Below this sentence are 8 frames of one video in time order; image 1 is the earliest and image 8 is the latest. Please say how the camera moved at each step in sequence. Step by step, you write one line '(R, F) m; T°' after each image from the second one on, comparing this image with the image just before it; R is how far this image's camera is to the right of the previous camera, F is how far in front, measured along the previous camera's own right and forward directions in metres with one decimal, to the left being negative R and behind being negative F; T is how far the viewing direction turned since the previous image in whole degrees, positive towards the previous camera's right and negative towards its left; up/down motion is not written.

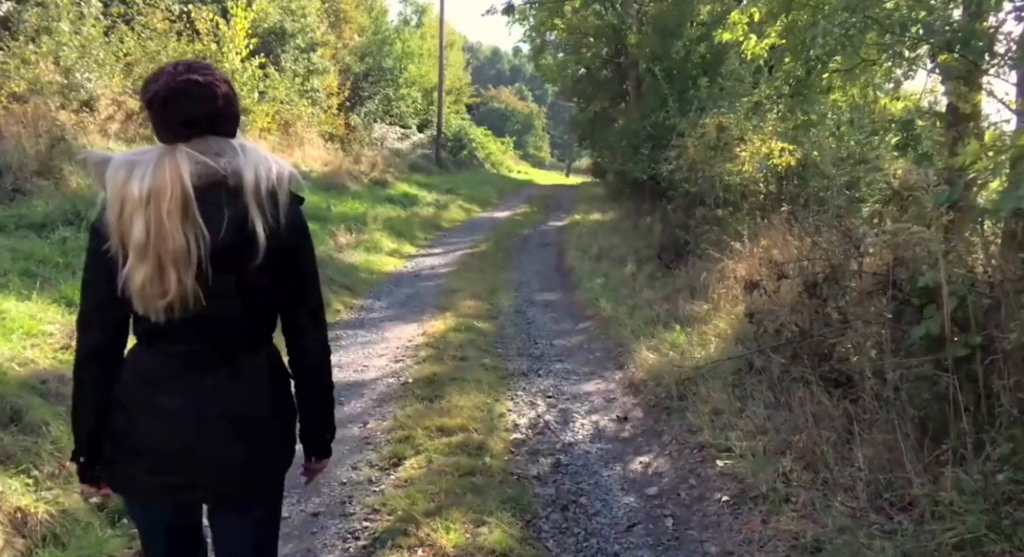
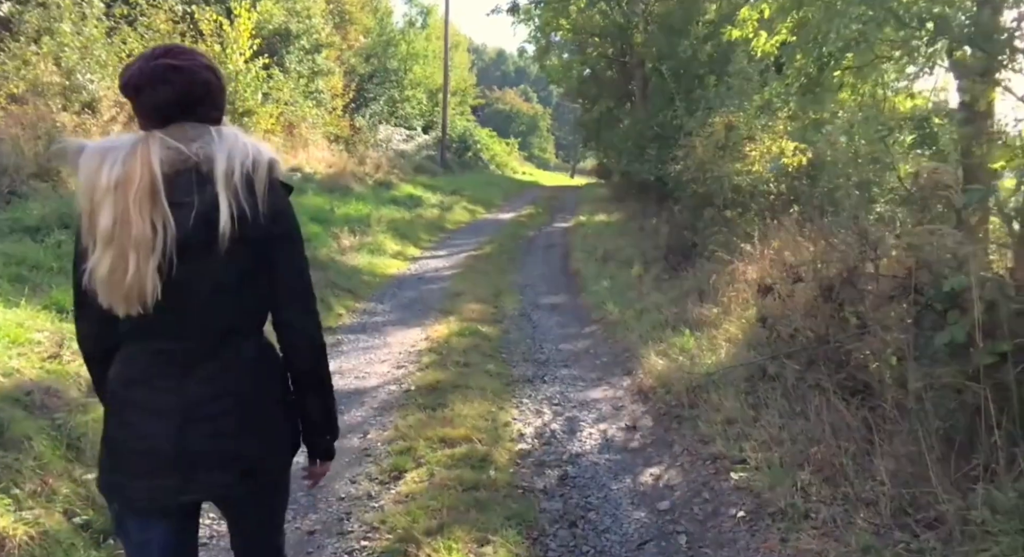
(0.0, +0.2) m; 0°
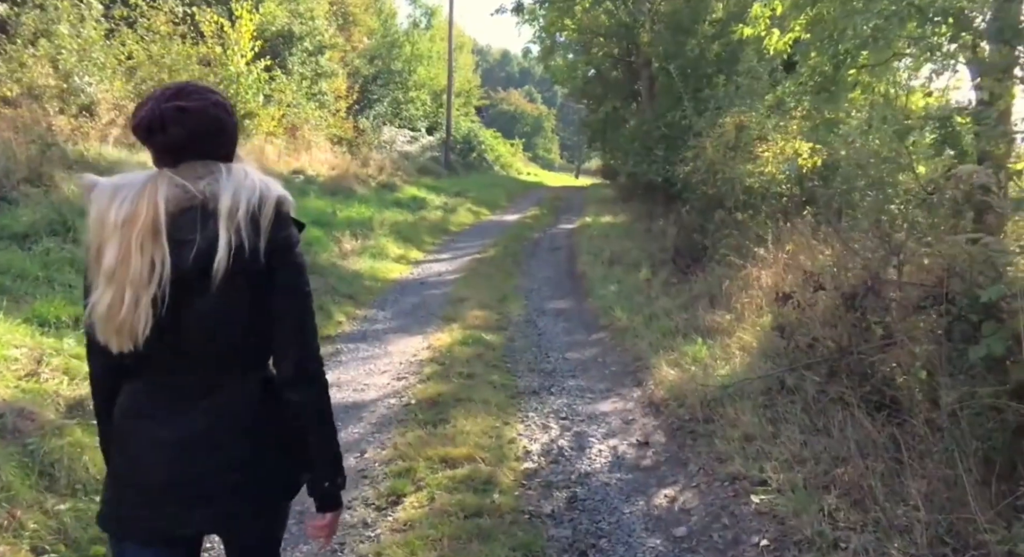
(0.0, +0.3) m; 0°
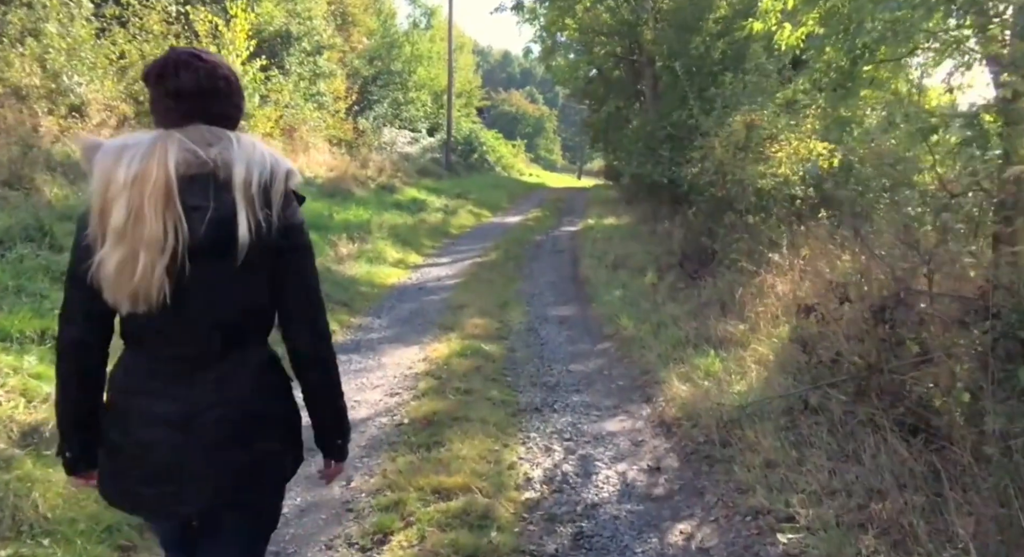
(0.0, +0.5) m; 0°
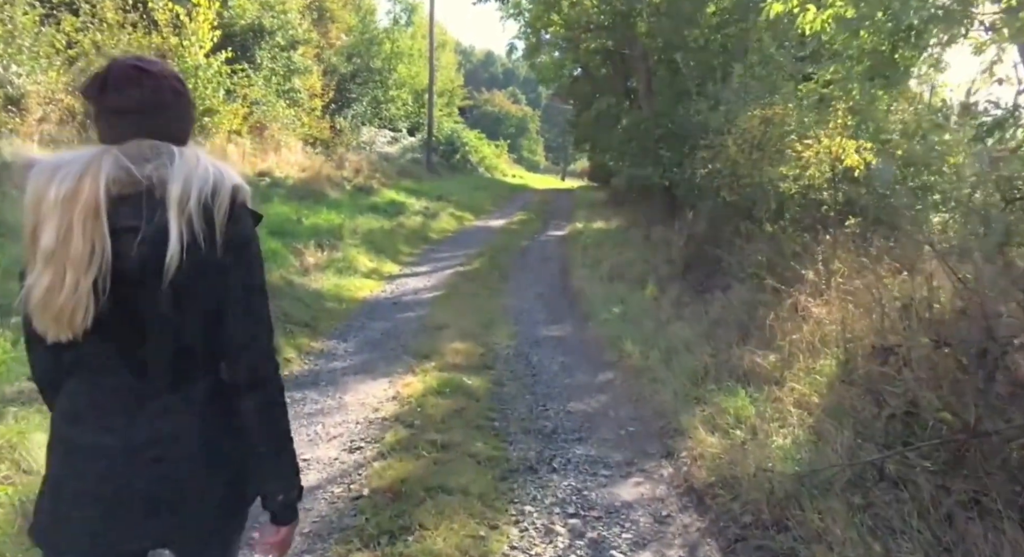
(0.0, +1.4) m; +1°
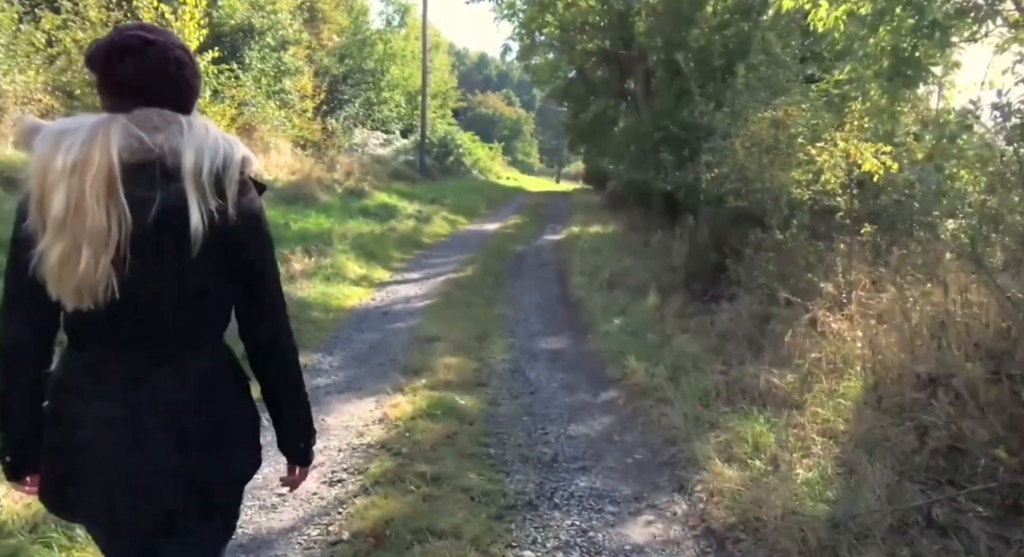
(0.0, +0.6) m; 0°
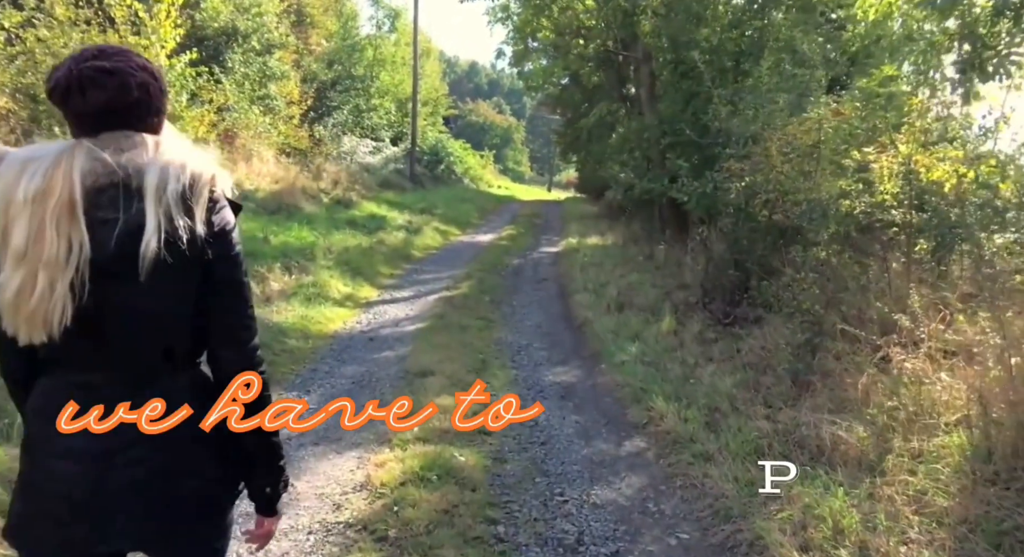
(-0.1, +1.2) m; +1°
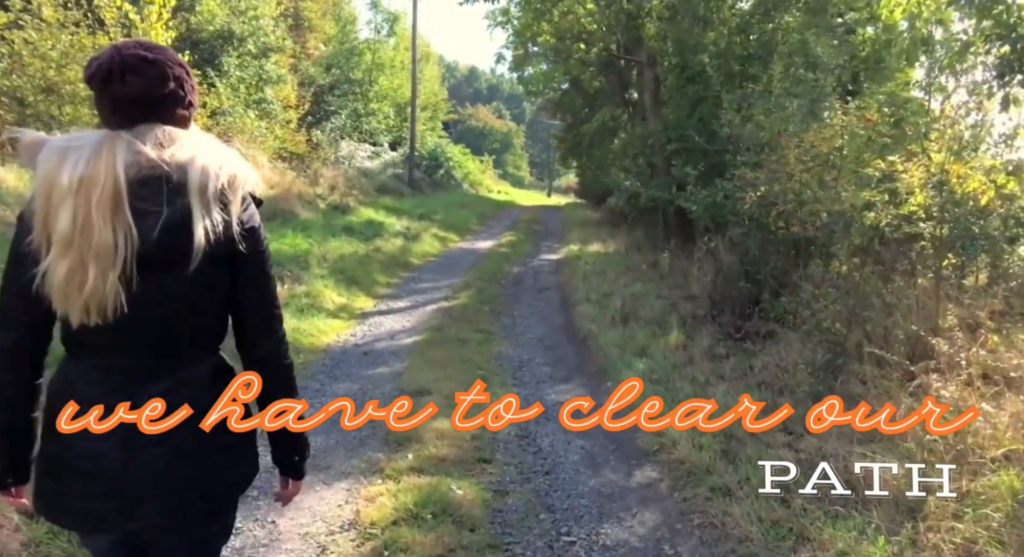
(0.0, +0.5) m; 0°
